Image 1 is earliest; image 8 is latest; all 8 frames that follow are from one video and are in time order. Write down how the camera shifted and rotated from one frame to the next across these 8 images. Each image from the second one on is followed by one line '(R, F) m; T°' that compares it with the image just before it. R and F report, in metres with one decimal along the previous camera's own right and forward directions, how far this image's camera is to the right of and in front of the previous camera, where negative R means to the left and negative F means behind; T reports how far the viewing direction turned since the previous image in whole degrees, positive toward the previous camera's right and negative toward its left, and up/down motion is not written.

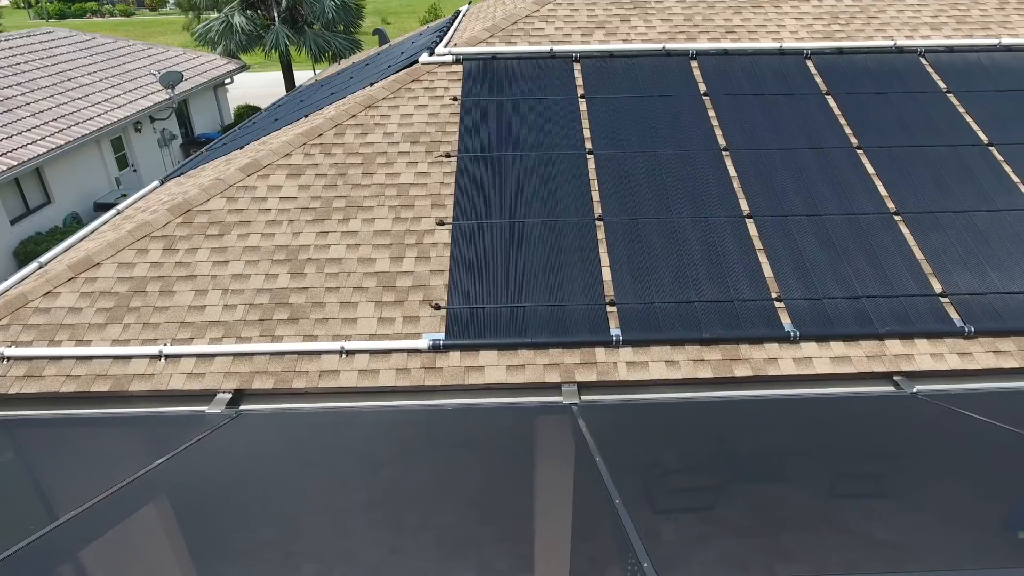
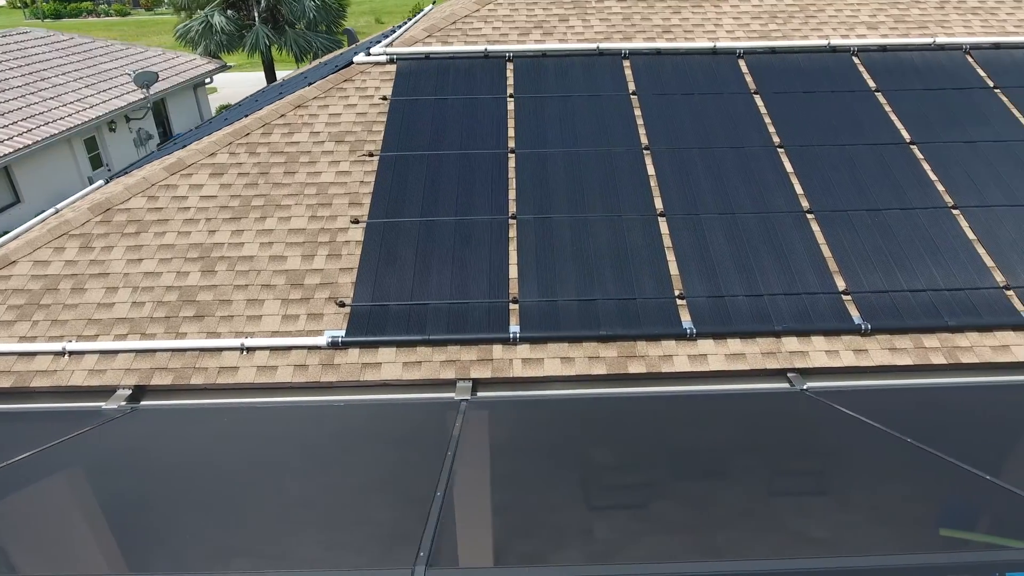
(+0.7, -0.1) m; 0°
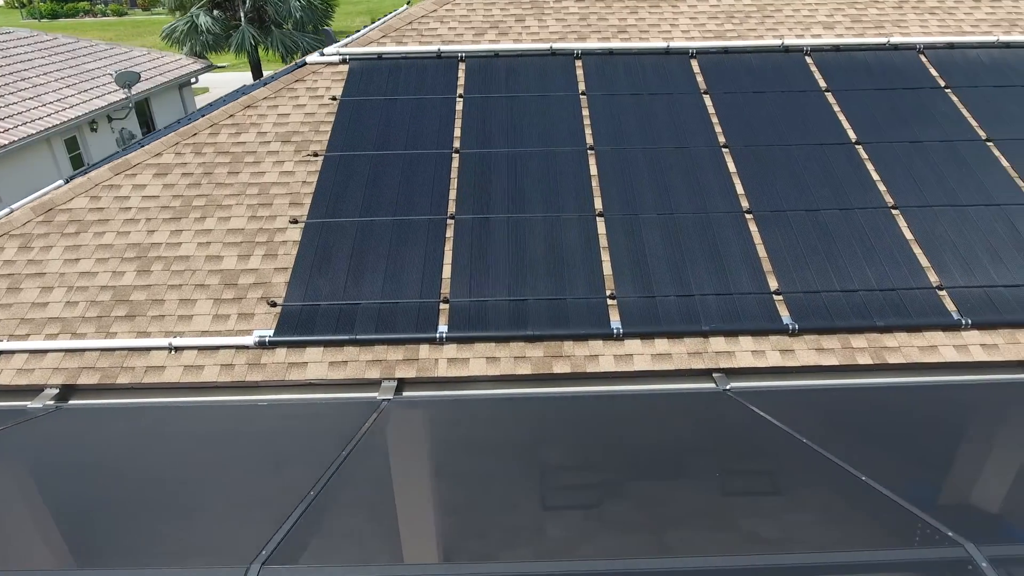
(+0.5, 0.0) m; 0°
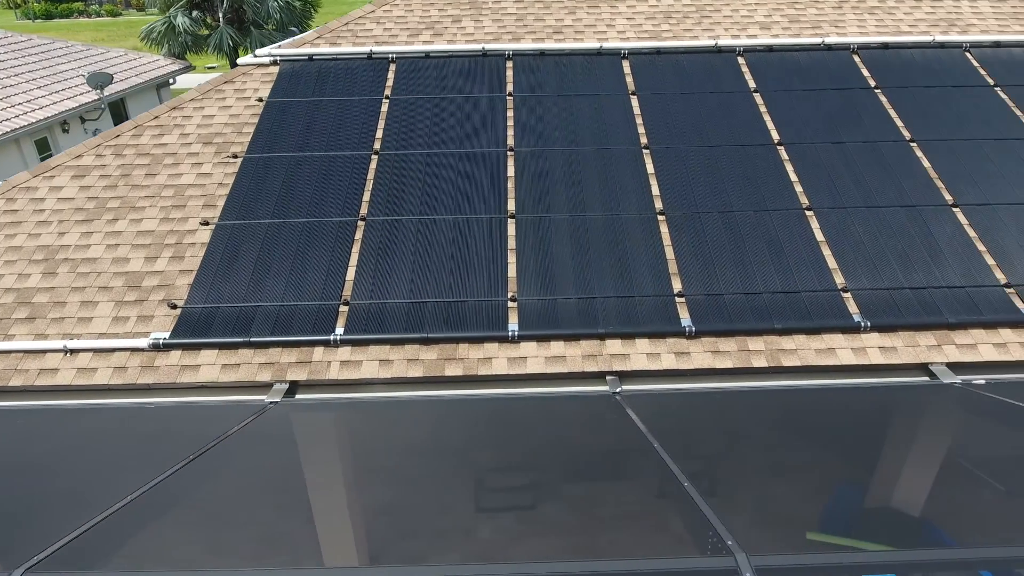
(+0.8, 0.0) m; 0°
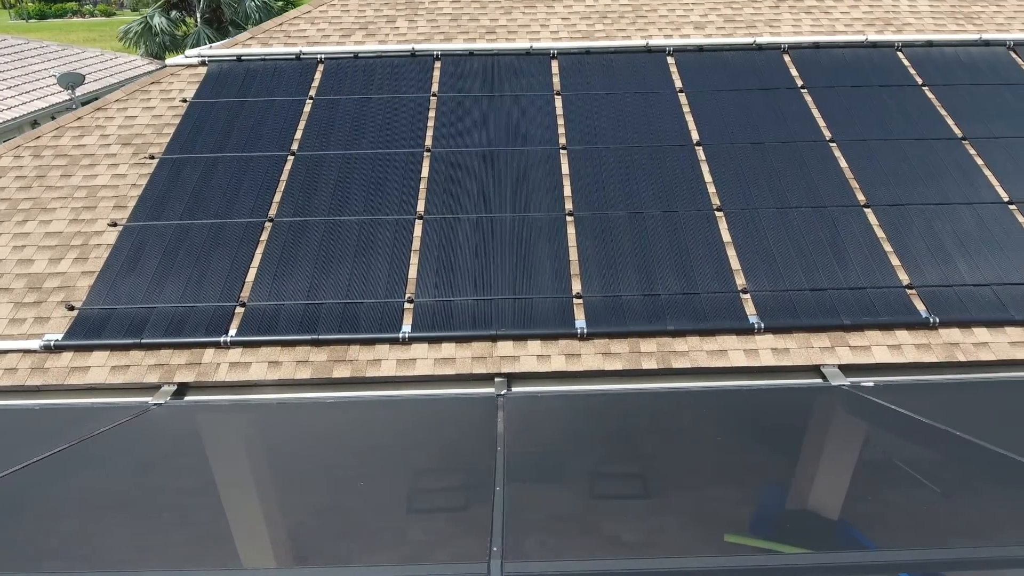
(+0.8, 0.0) m; 0°
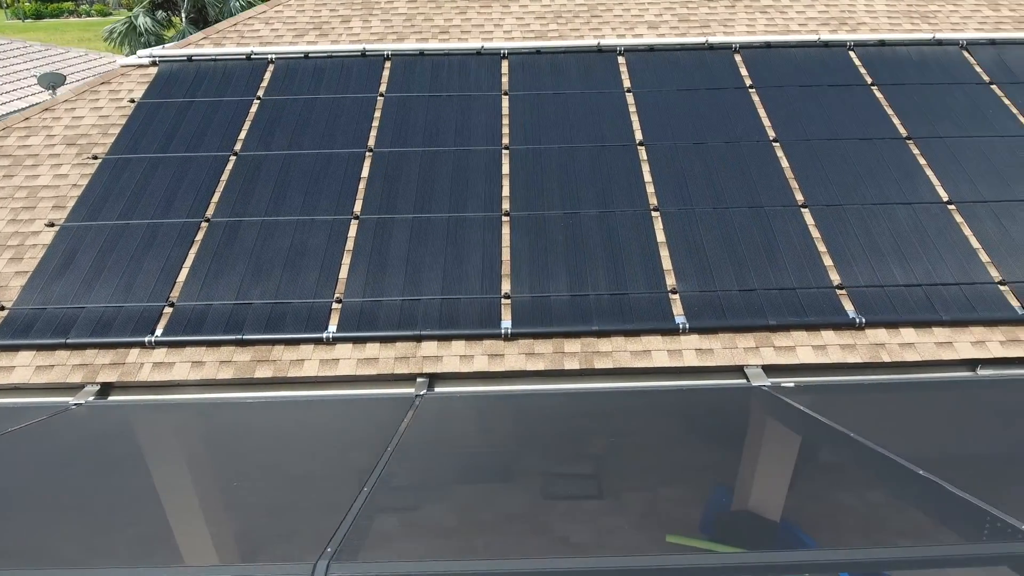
(+0.5, 0.0) m; 0°
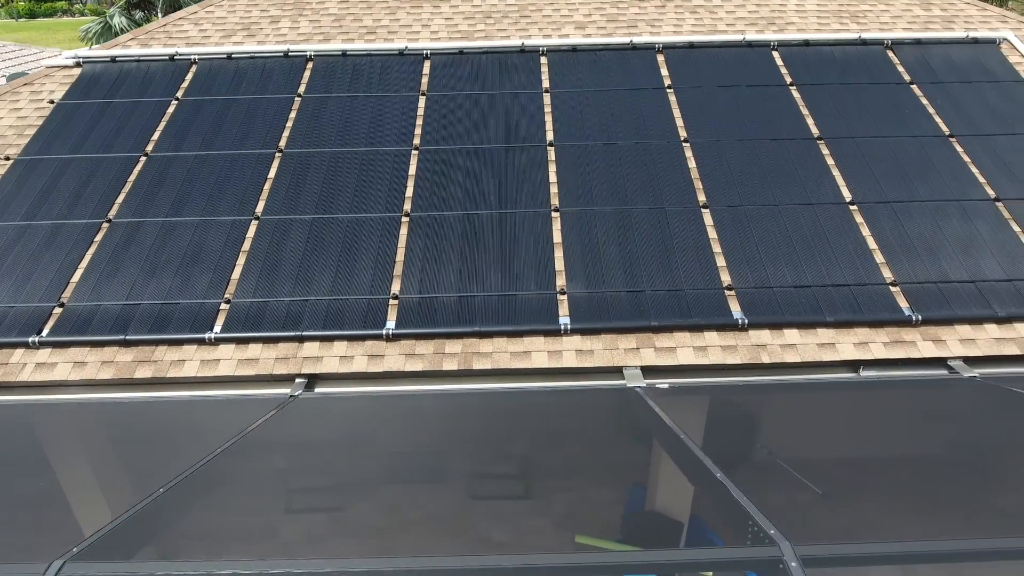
(+0.8, 0.0) m; 0°
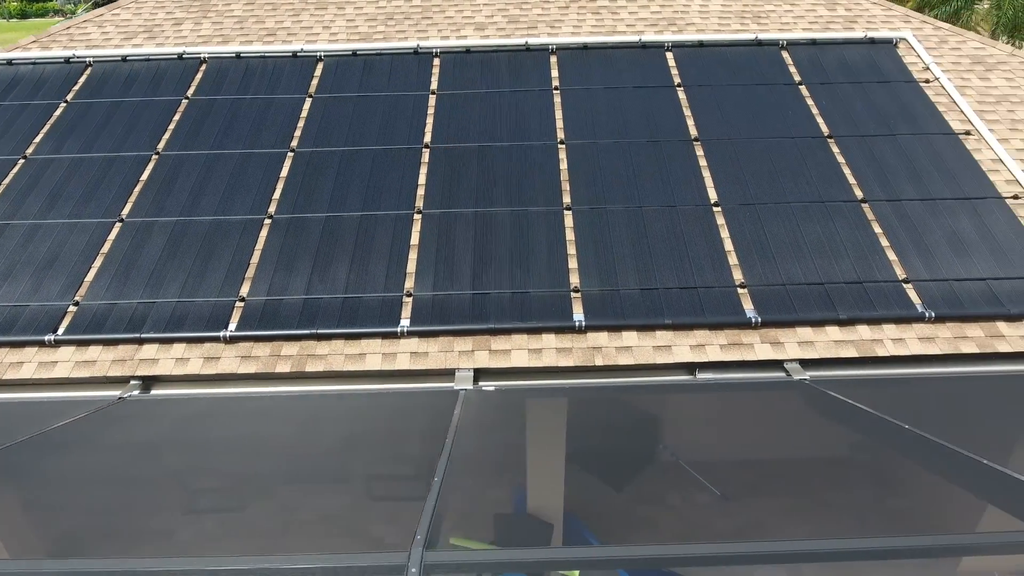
(+1.2, 0.0) m; -1°
